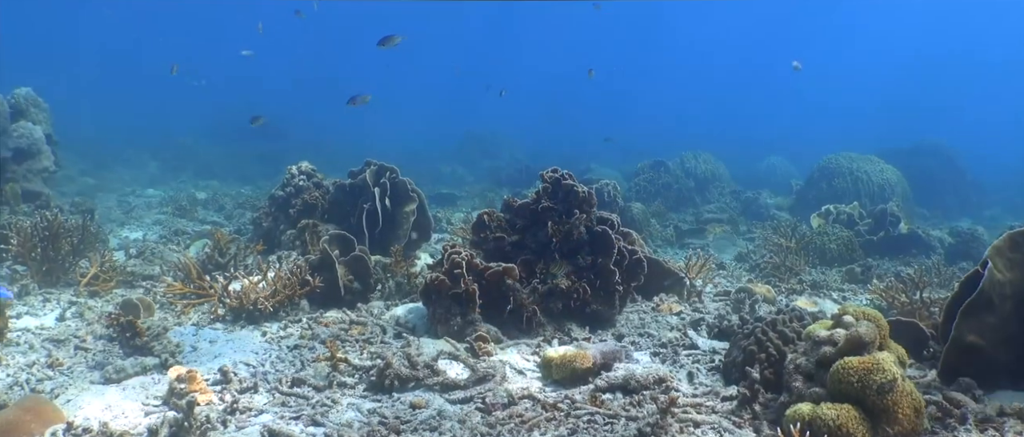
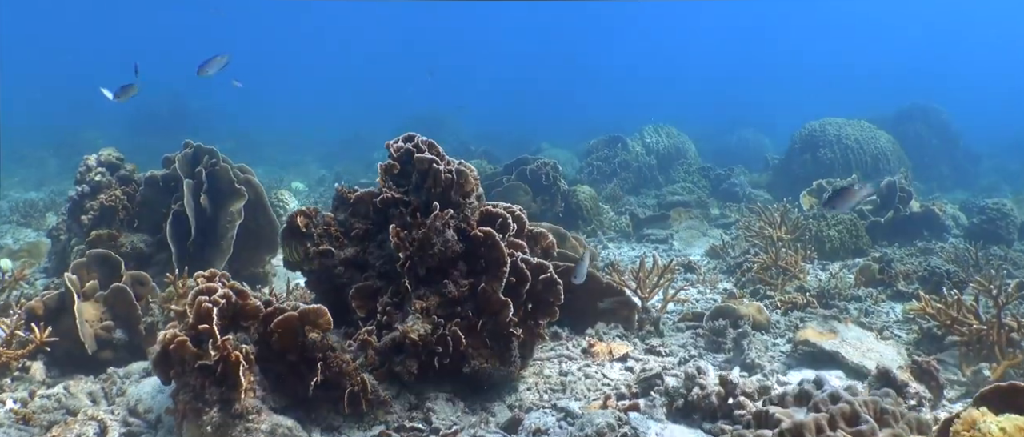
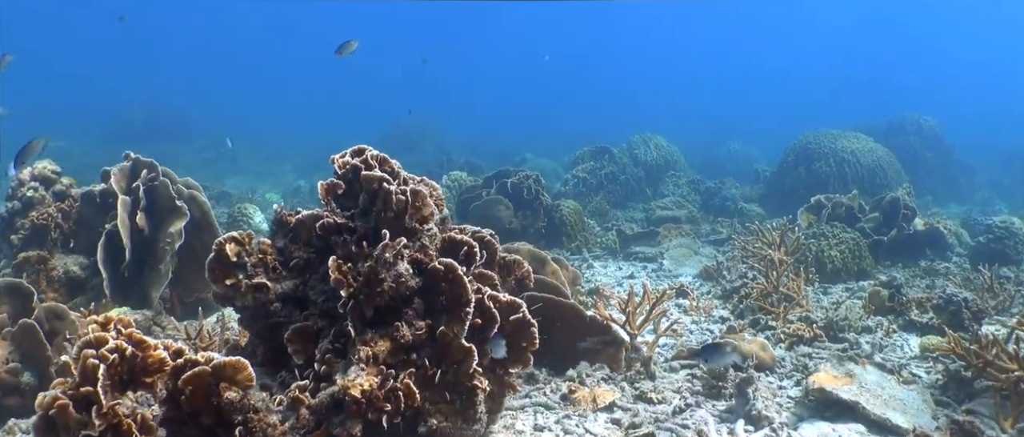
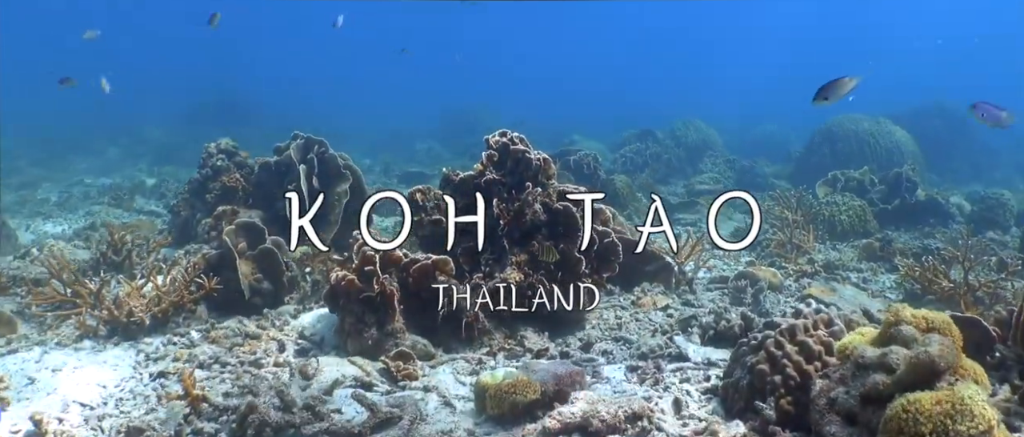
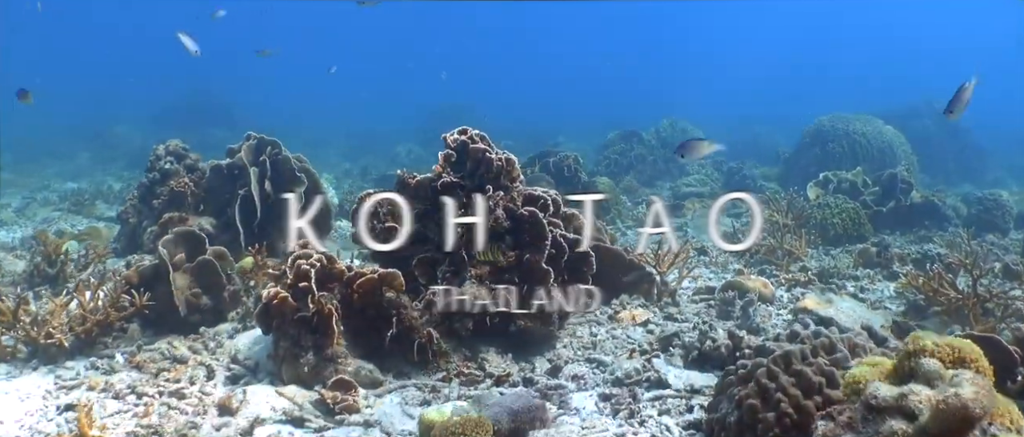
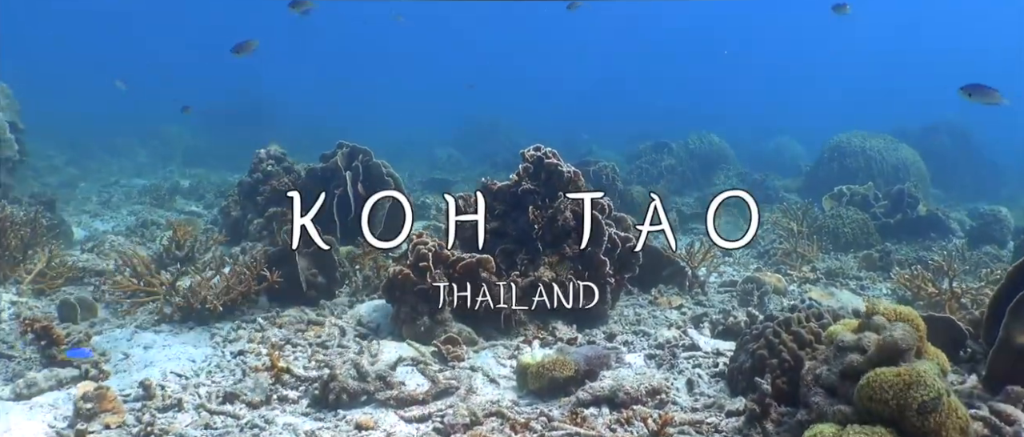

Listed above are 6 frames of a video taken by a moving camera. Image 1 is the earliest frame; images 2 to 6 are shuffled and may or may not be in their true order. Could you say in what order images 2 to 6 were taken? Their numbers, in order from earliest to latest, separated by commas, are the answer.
6, 4, 5, 2, 3
